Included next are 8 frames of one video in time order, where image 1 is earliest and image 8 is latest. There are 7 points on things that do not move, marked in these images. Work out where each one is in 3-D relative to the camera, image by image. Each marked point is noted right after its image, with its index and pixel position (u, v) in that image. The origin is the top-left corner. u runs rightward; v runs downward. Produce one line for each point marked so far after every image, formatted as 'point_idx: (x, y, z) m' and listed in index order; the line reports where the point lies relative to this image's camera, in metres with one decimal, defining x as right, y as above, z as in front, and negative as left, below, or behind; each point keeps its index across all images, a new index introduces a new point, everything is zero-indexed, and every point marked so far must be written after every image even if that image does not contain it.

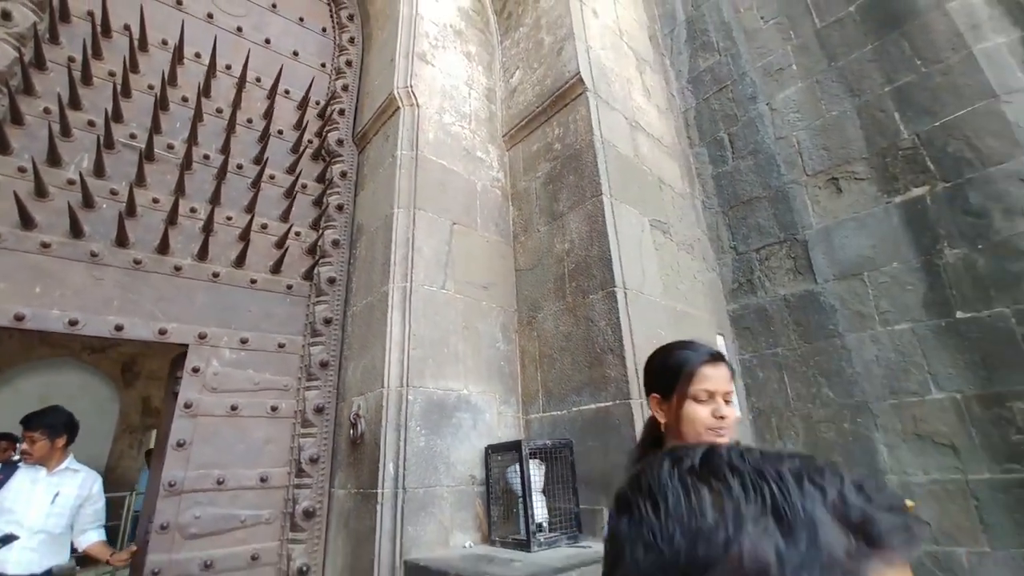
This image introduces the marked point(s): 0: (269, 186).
0: (-1.4, +0.6, +2.6) m
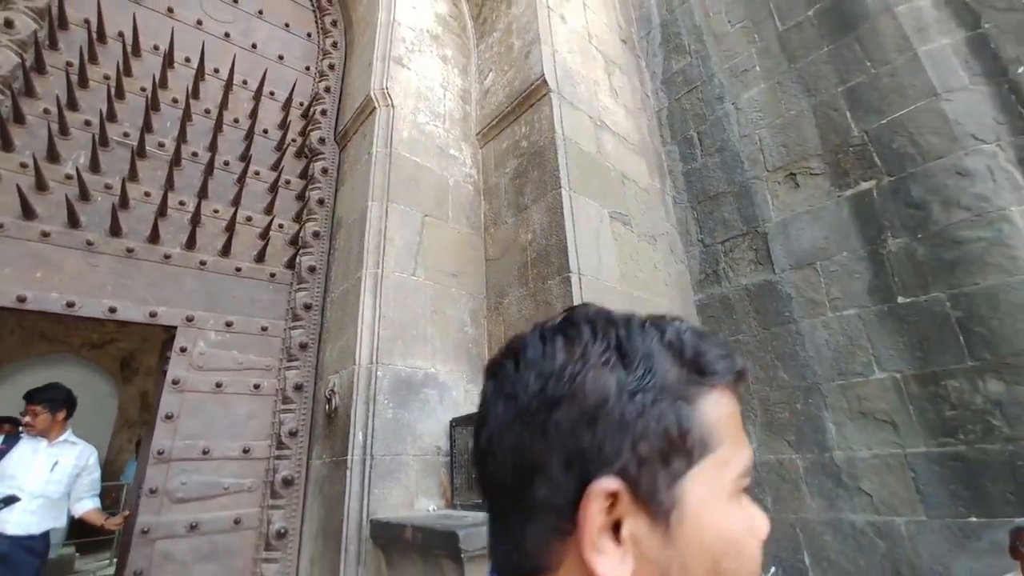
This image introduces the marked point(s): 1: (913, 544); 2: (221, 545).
0: (-1.6, +0.6, +2.8) m
1: (+2.2, -1.4, +2.5) m
2: (-1.4, -1.2, +2.2) m
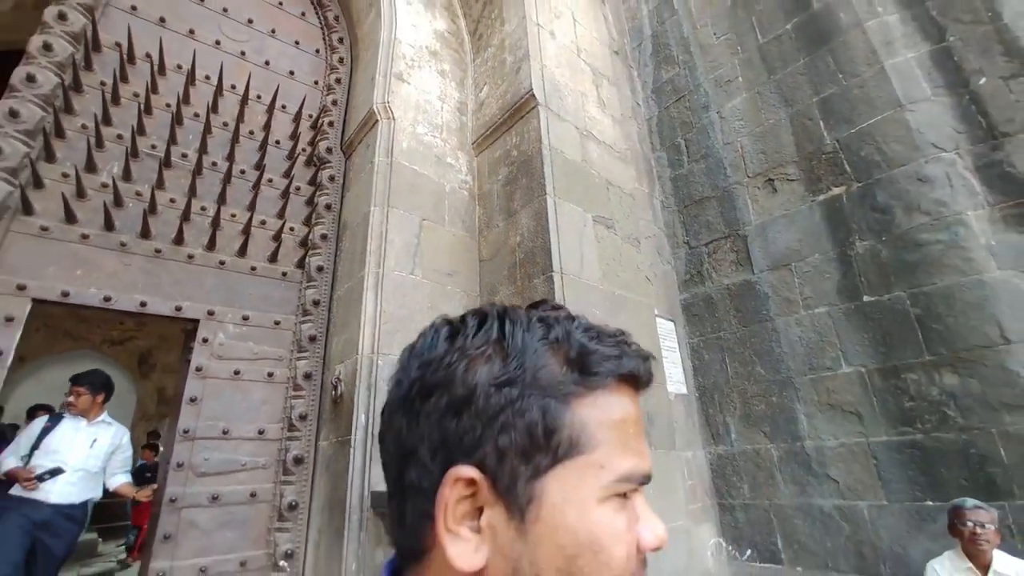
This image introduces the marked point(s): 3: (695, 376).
0: (-1.6, +0.7, +3.1) m
1: (+2.1, -1.4, +2.7) m
2: (-1.4, -1.2, +2.4) m
3: (+1.4, -0.7, +3.5) m
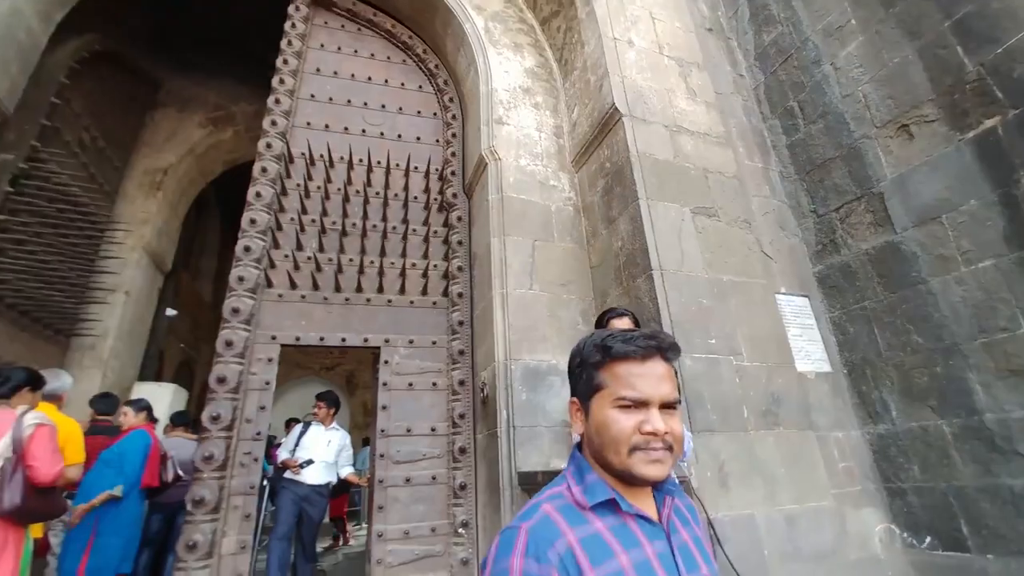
0: (-0.8, +0.4, +3.9) m
1: (+2.8, -1.1, +2.3) m
2: (-0.6, -1.4, +3.1) m
3: (+2.4, -0.5, +3.3) m
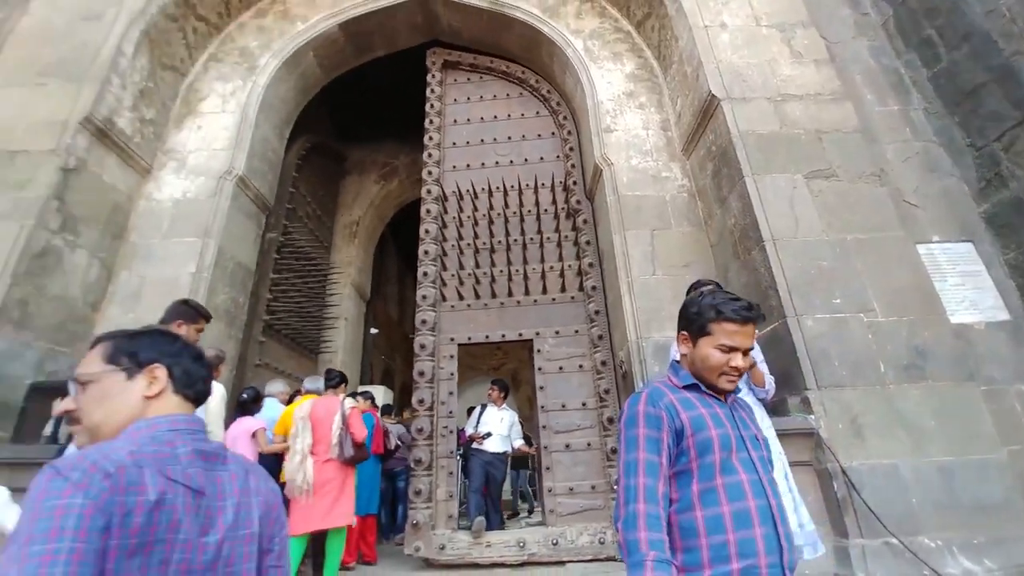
0: (+0.3, +0.4, +4.5) m
1: (+3.5, -0.6, +1.8) m
2: (+0.6, -1.4, +3.7) m
3: (+3.3, 0.0, +3.0) m
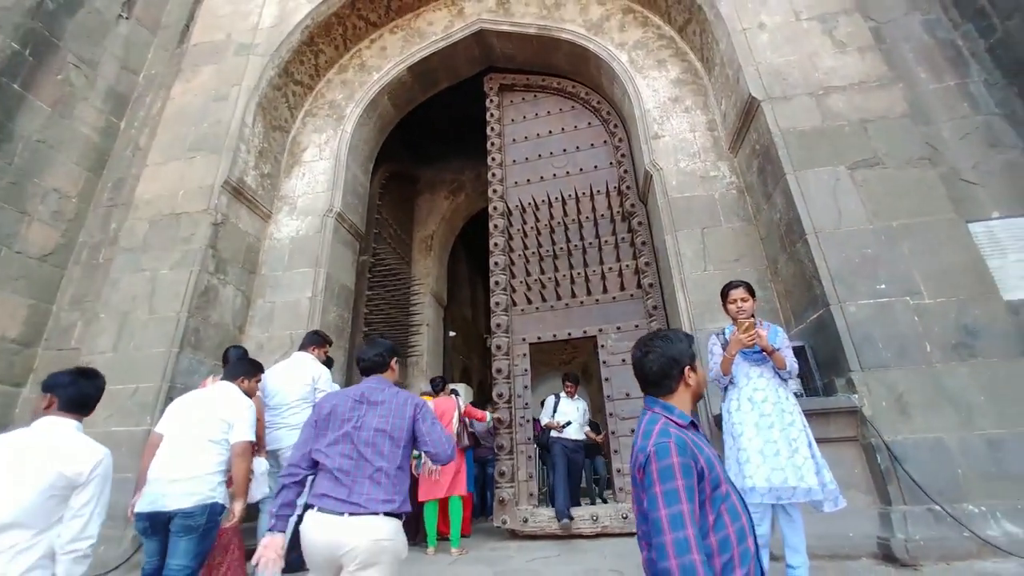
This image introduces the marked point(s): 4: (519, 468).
0: (+1.0, +0.4, +4.9) m
1: (+3.8, -0.5, +1.7) m
2: (+1.2, -1.3, +4.0) m
3: (+3.7, +0.1, +2.9) m
4: (+0.1, -1.7, +4.2) m
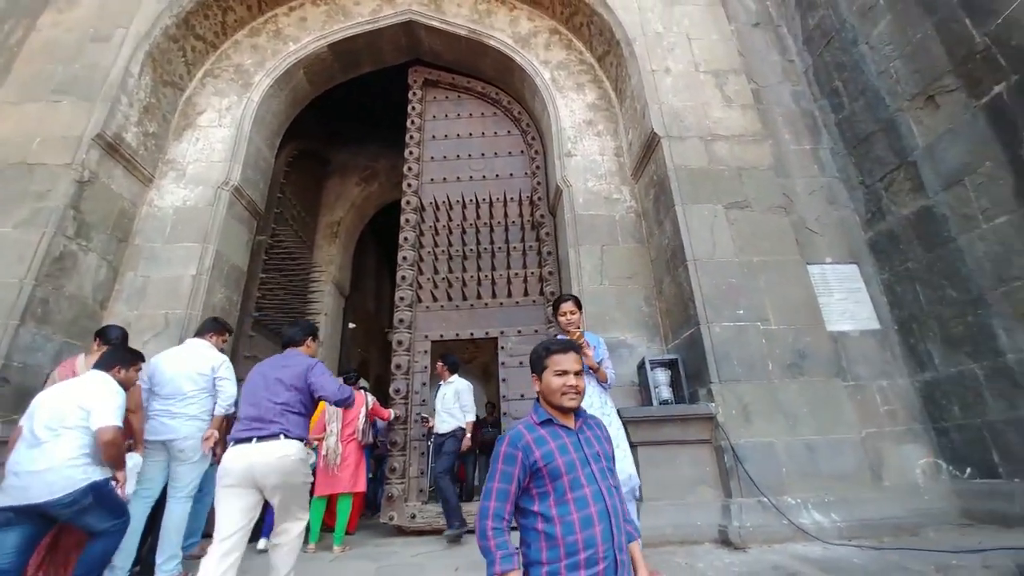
0: (0.0, +0.4, +5.0) m
1: (+3.3, -0.8, +2.5) m
2: (+0.3, -1.4, +4.3) m
3: (+3.0, -0.2, +3.7) m
4: (-0.9, -1.6, +4.2) m
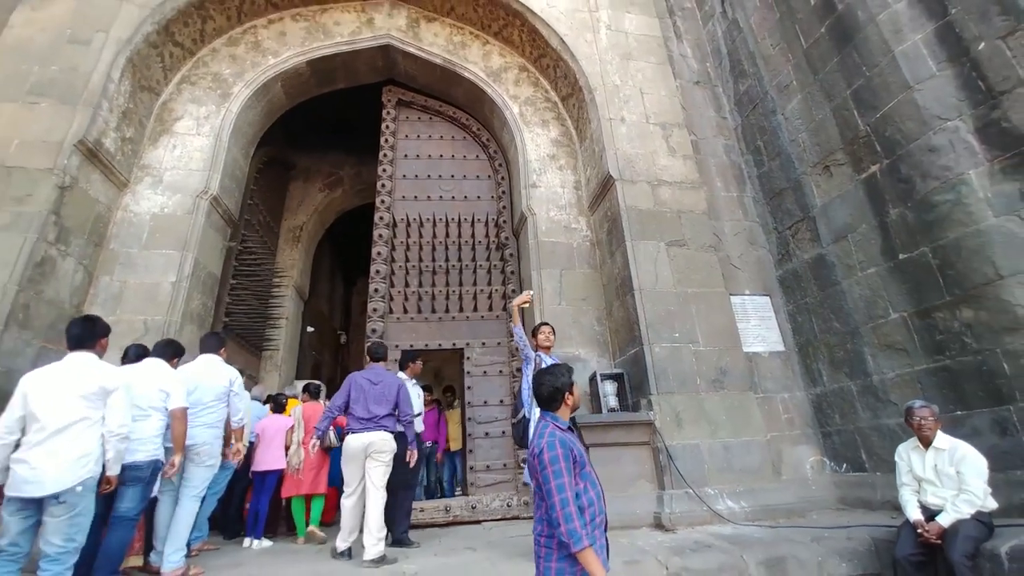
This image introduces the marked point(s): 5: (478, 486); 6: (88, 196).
0: (-0.4, +0.2, +5.5) m
1: (+3.1, -1.1, +3.4) m
2: (-0.1, -1.6, +4.7) m
3: (+2.7, -0.5, +4.5) m
4: (-1.3, -1.8, +4.5) m
5: (-0.3, -2.0, +4.6) m
6: (-3.7, +0.8, +4.0) m
